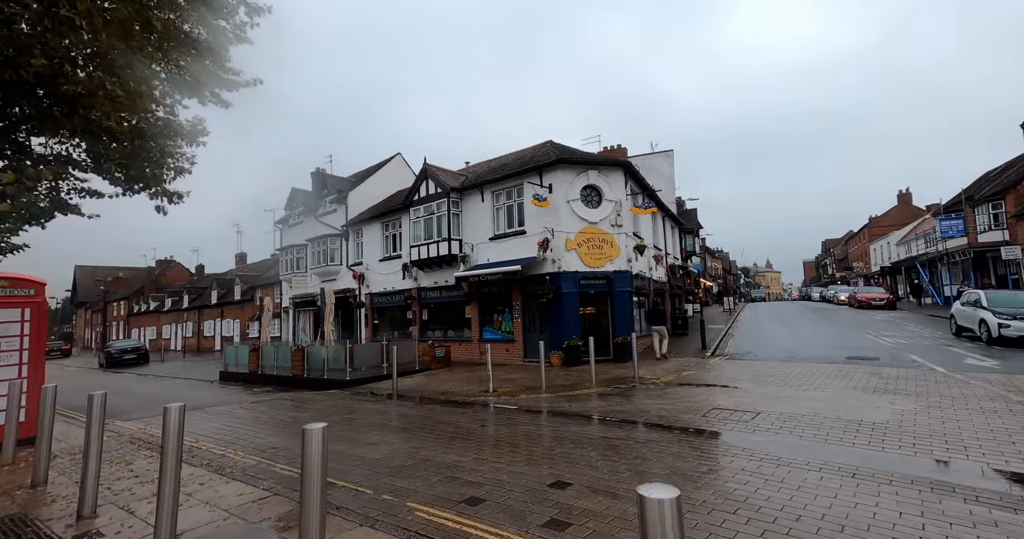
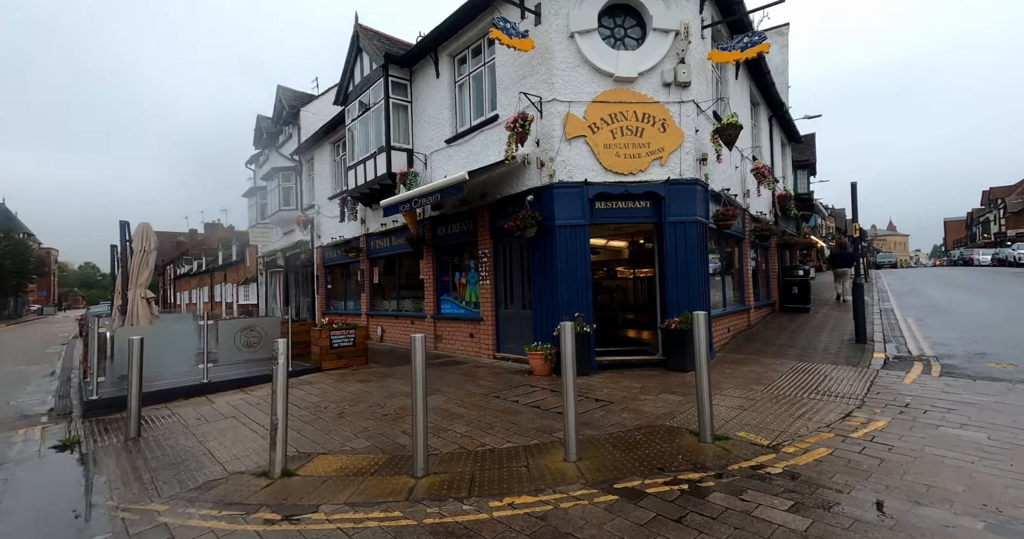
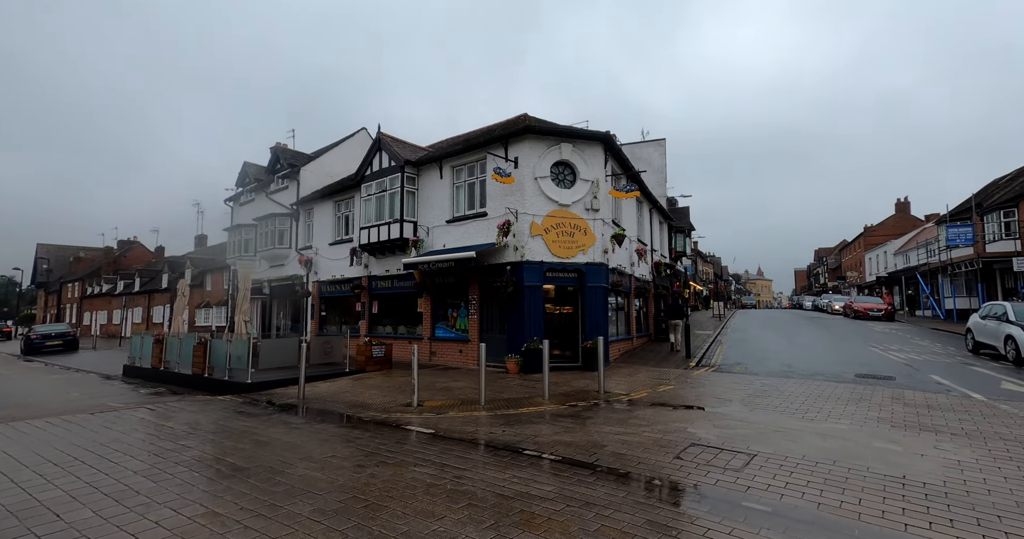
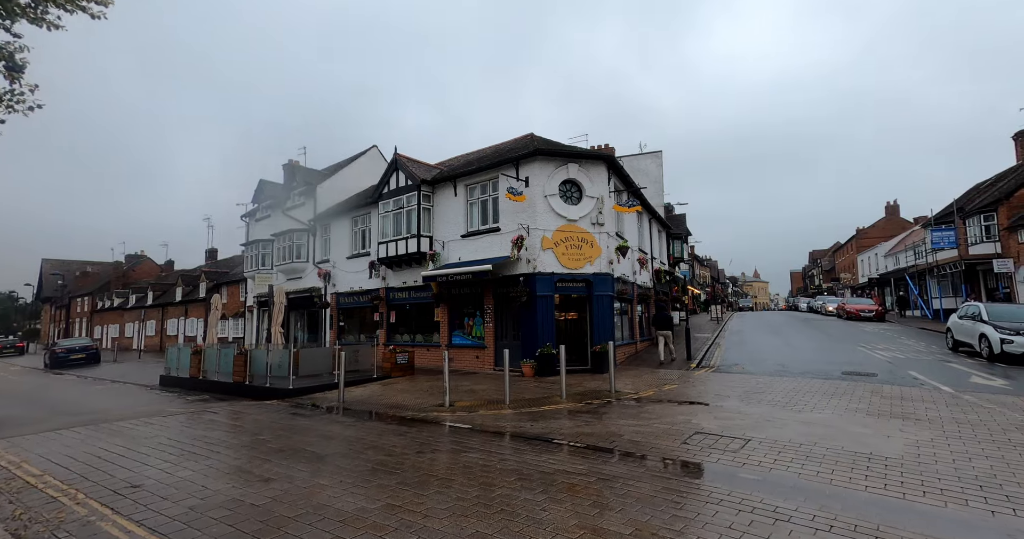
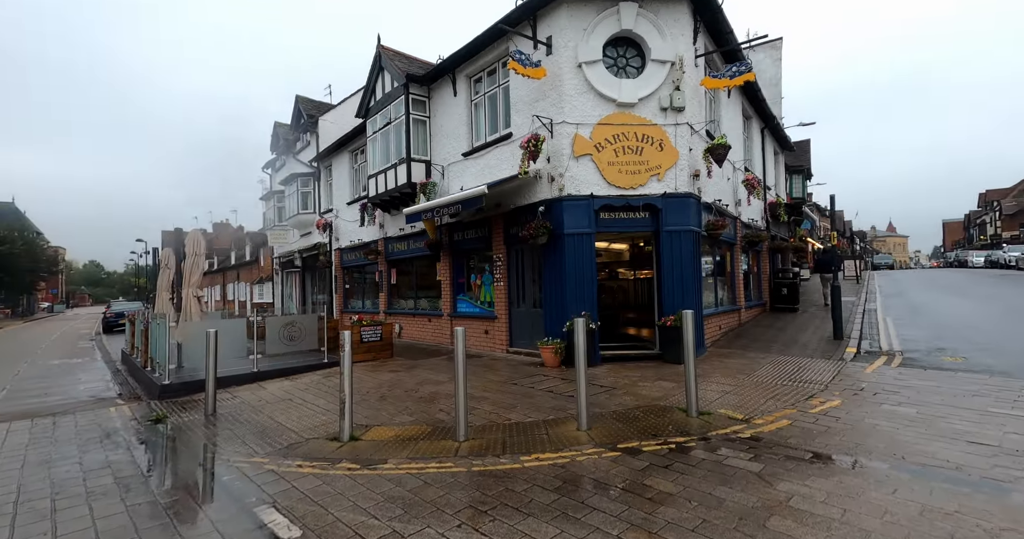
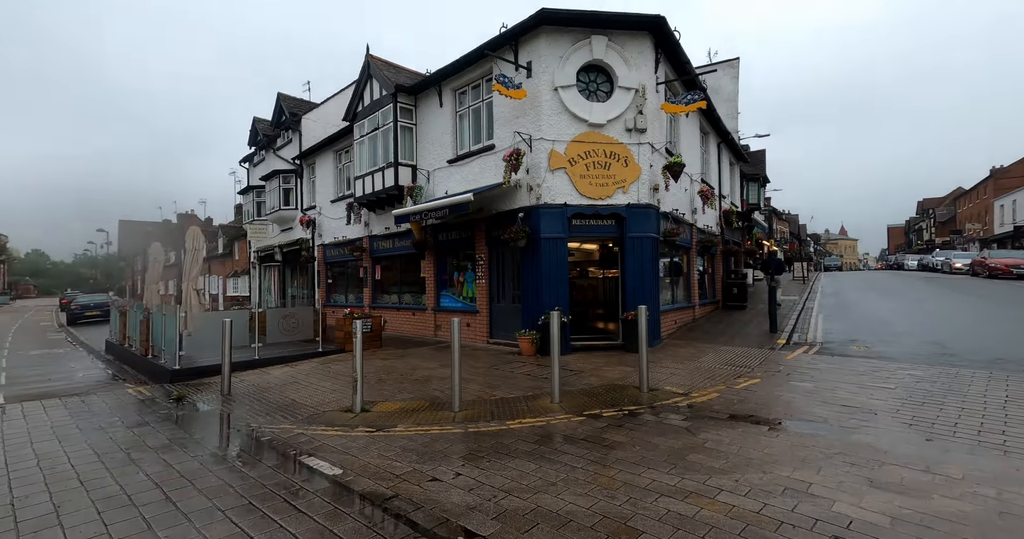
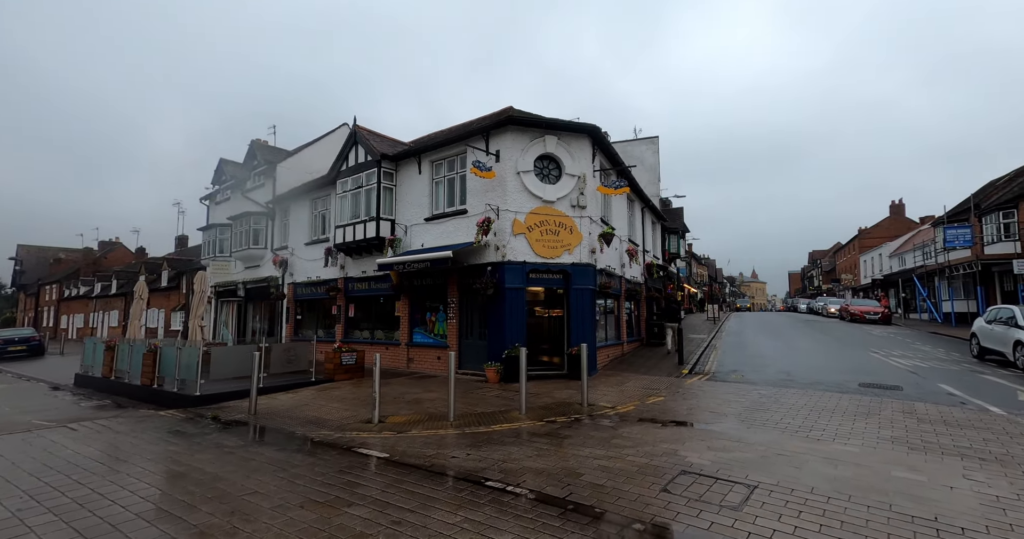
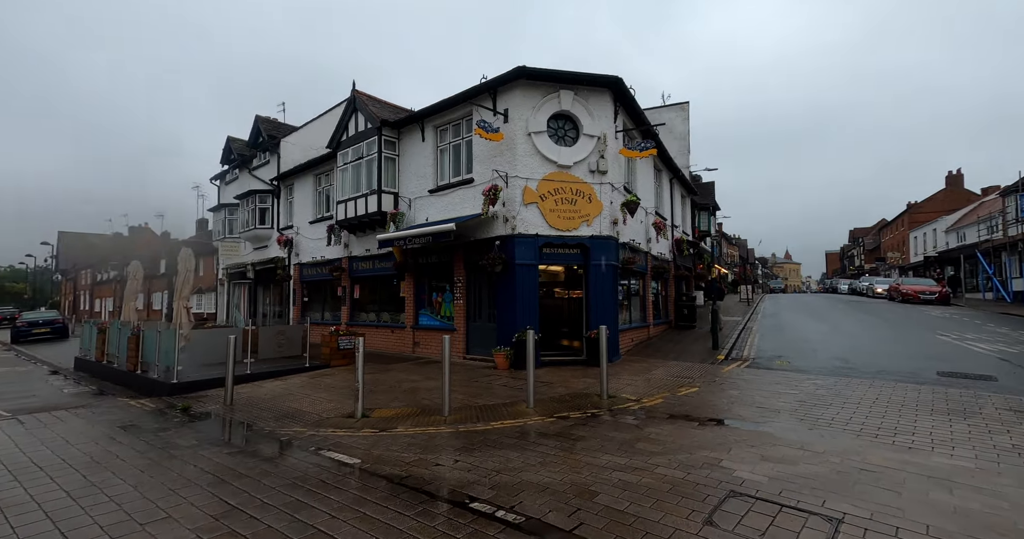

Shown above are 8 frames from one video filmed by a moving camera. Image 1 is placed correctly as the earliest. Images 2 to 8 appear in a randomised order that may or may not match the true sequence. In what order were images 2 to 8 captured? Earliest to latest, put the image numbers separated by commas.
4, 3, 7, 8, 6, 5, 2
